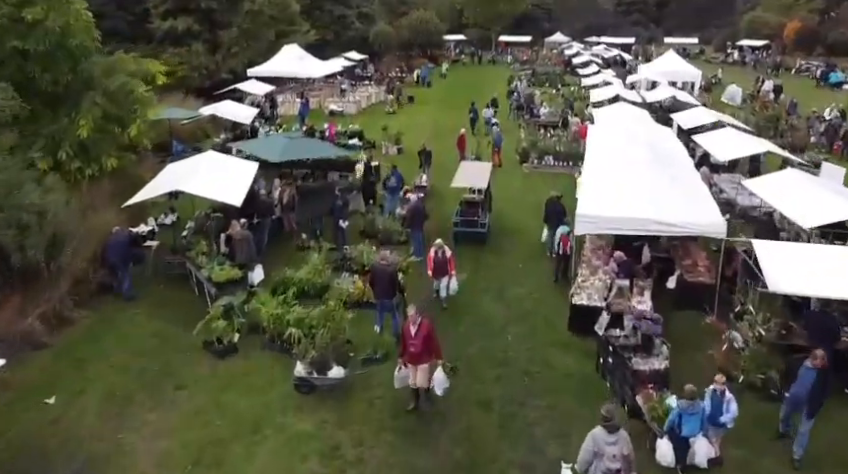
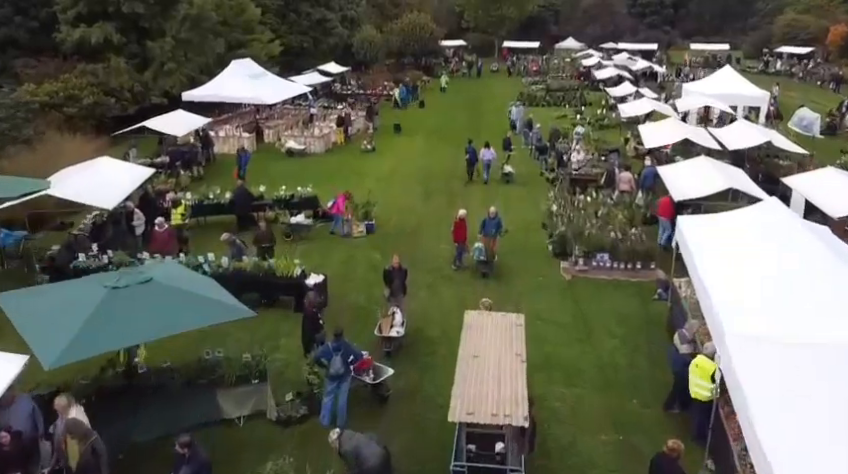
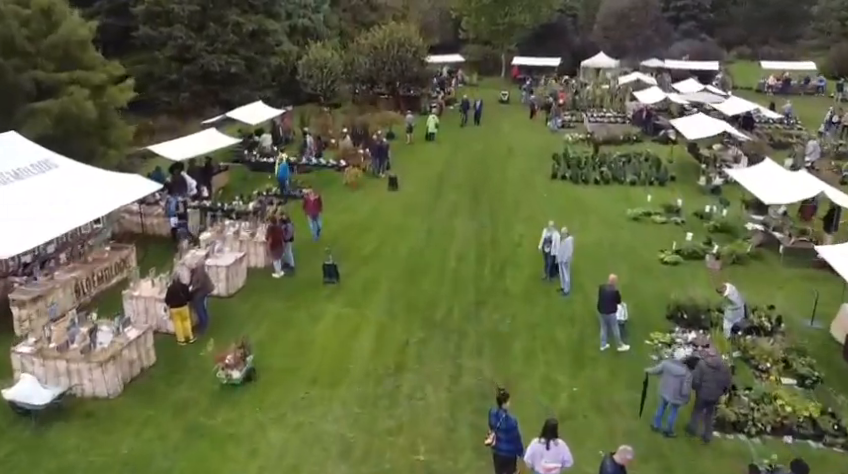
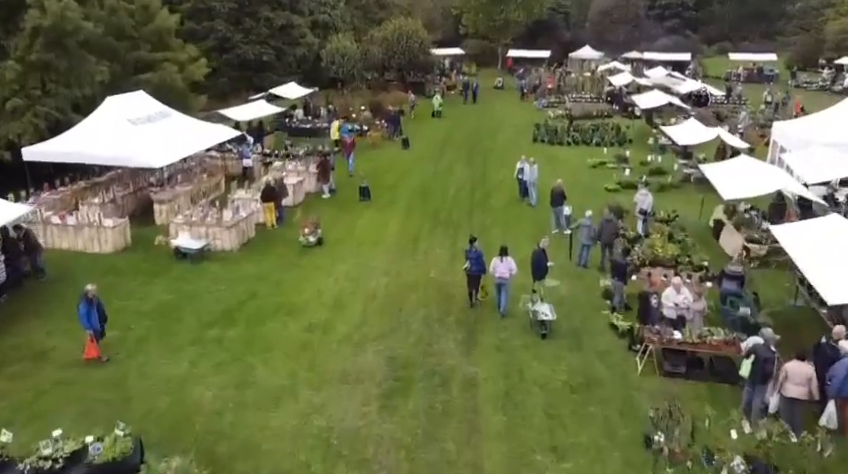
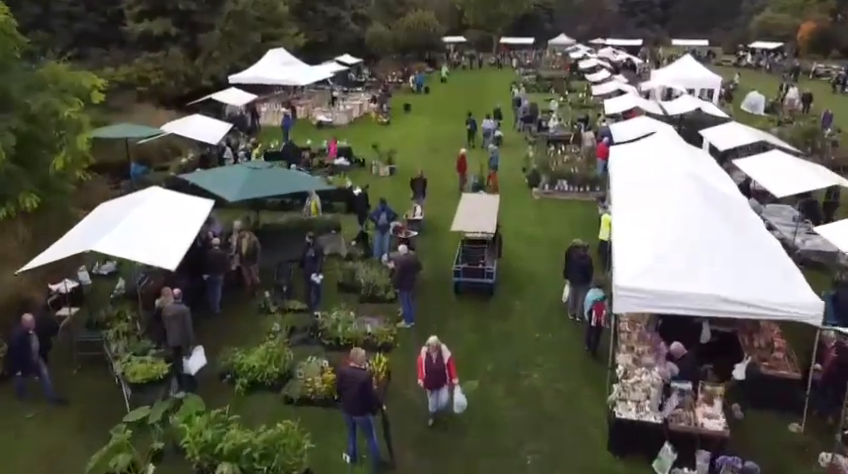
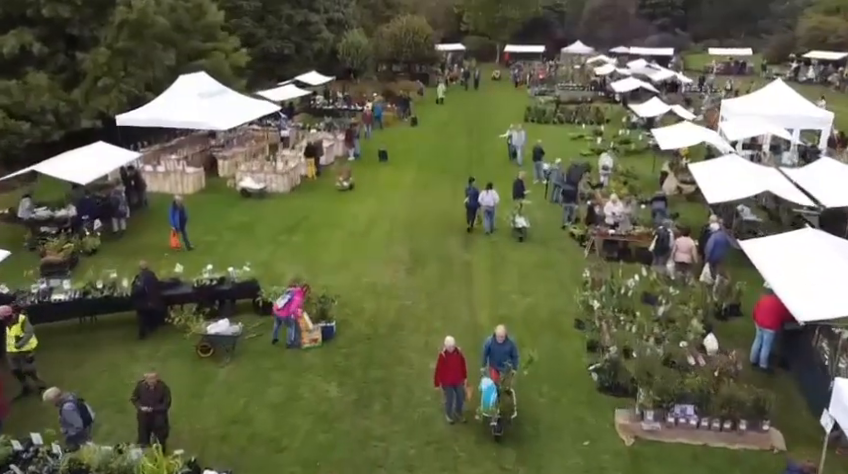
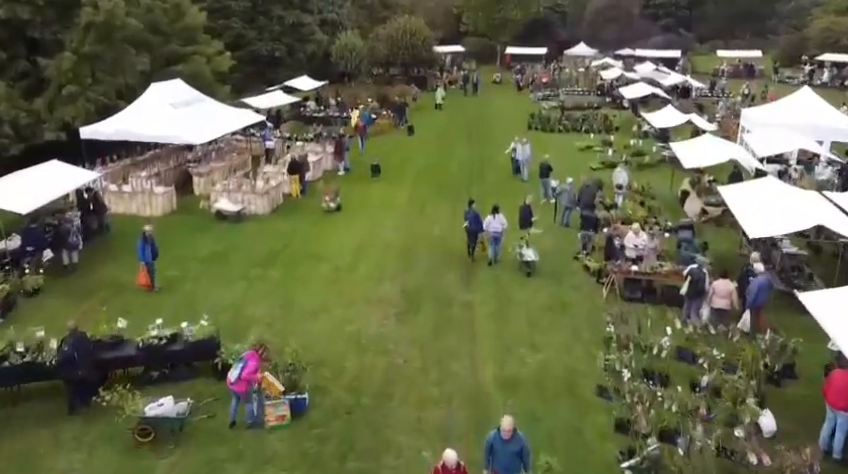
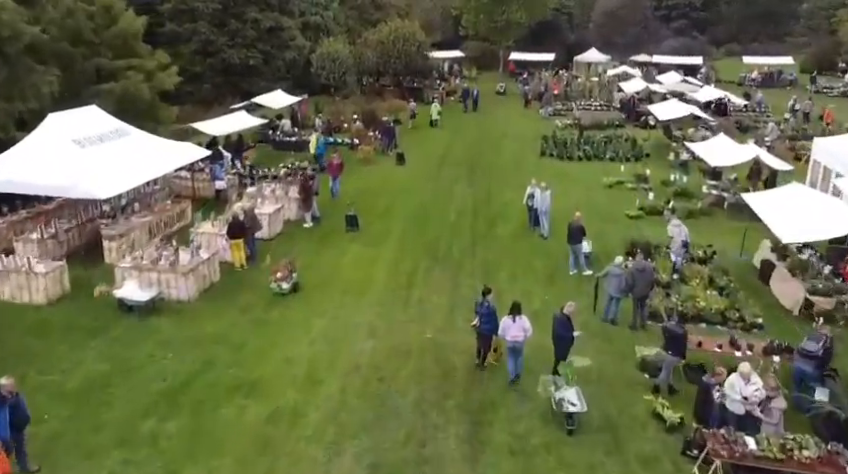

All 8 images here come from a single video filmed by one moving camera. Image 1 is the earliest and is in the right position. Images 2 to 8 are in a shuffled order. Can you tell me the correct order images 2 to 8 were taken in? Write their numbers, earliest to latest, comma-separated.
5, 2, 6, 7, 4, 8, 3
